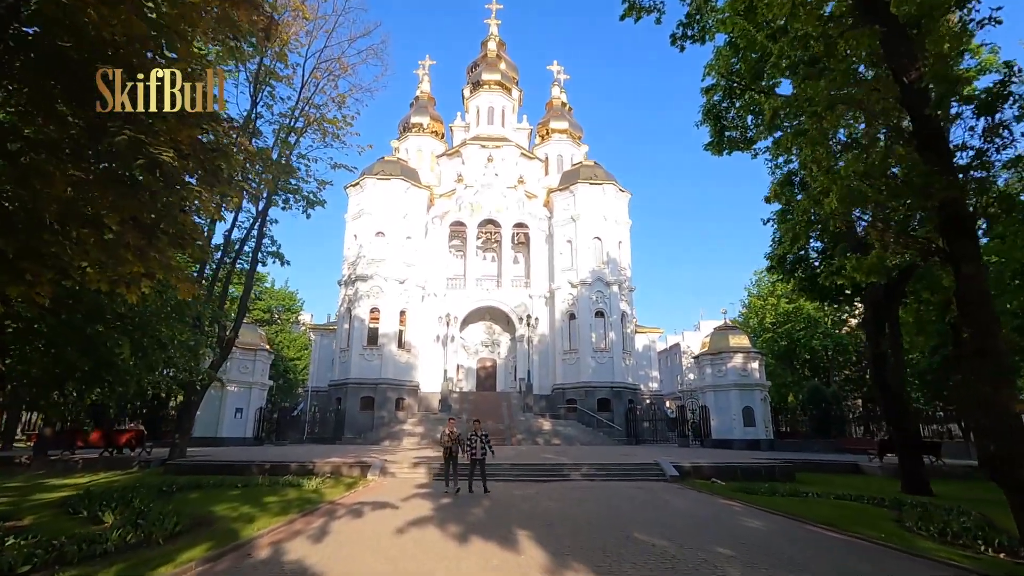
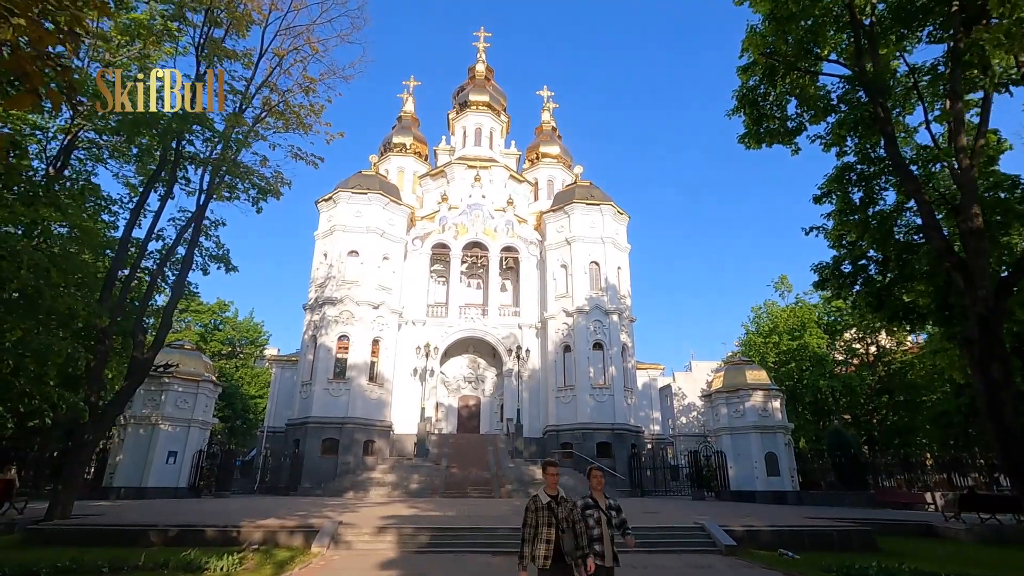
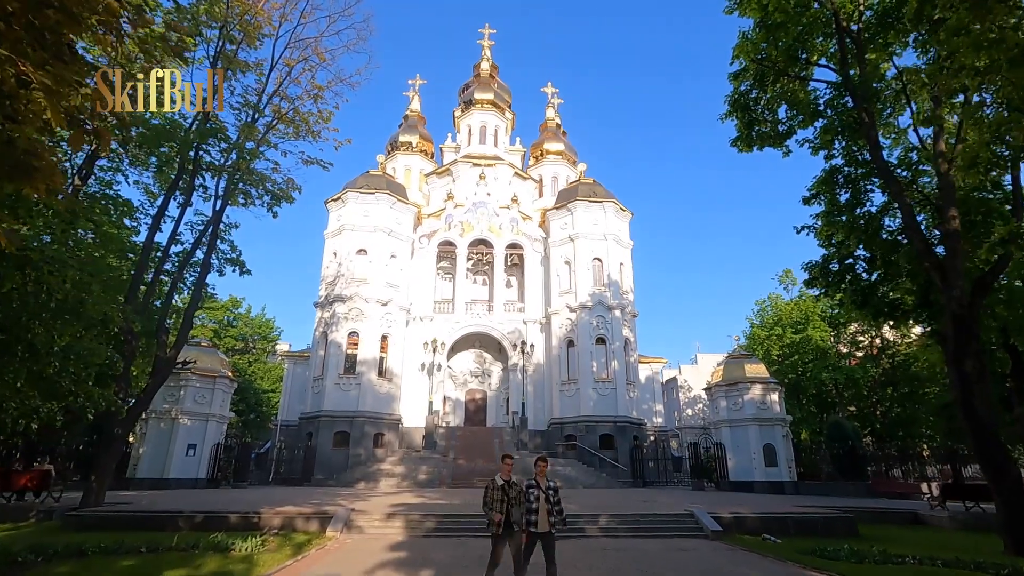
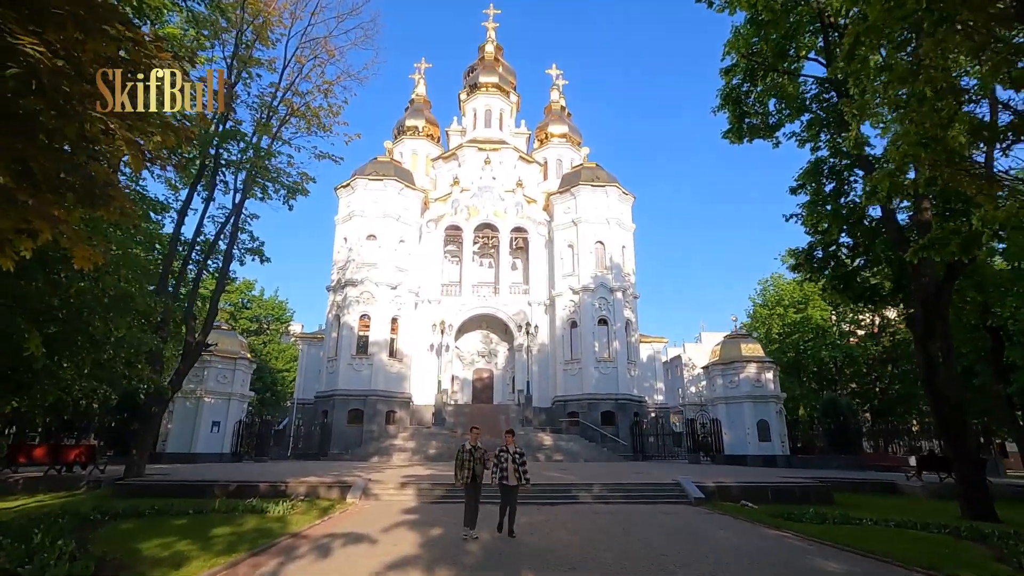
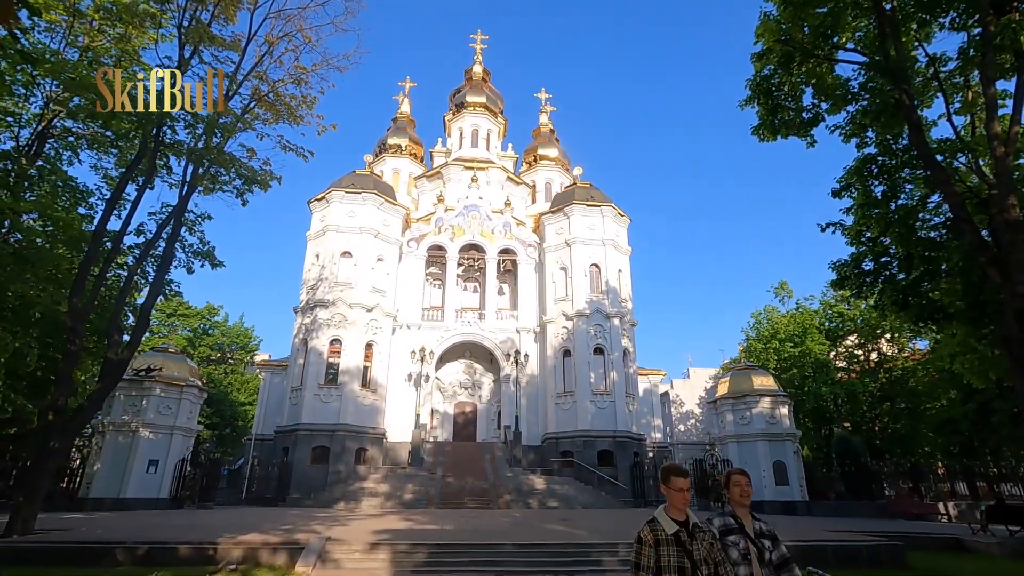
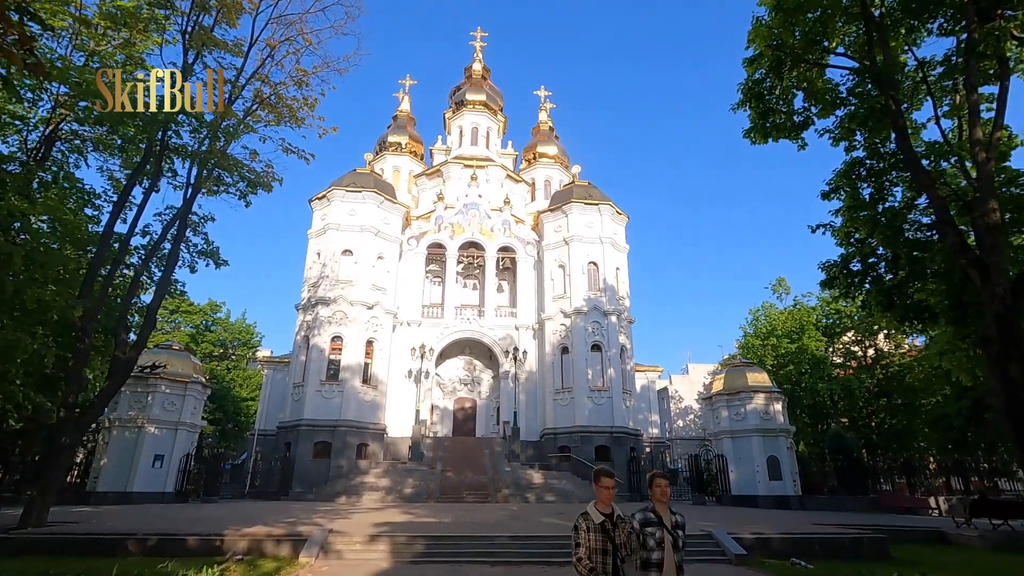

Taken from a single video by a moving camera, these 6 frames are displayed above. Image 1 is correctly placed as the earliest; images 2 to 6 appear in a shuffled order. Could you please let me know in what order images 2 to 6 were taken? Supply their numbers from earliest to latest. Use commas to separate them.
4, 3, 2, 6, 5
